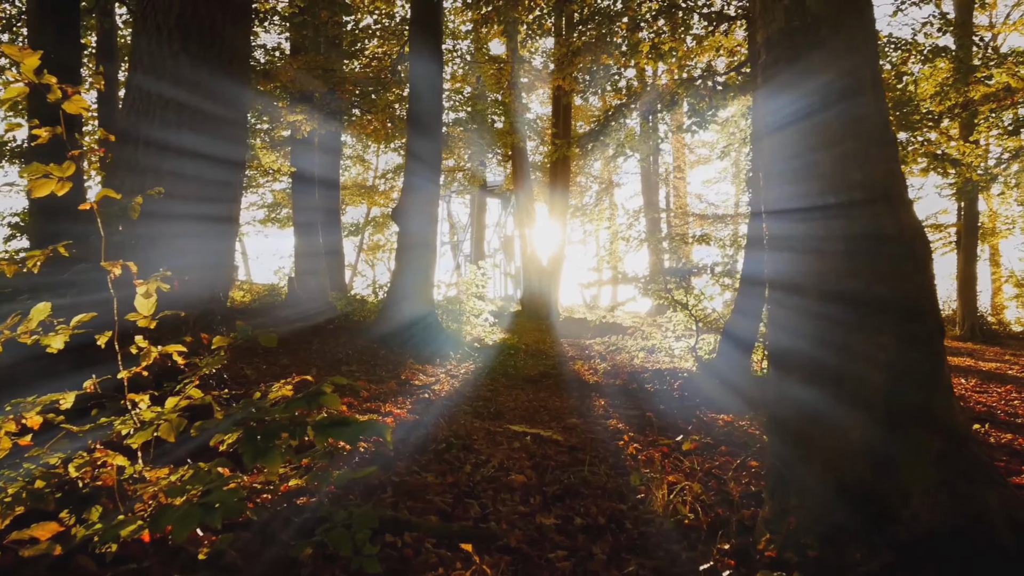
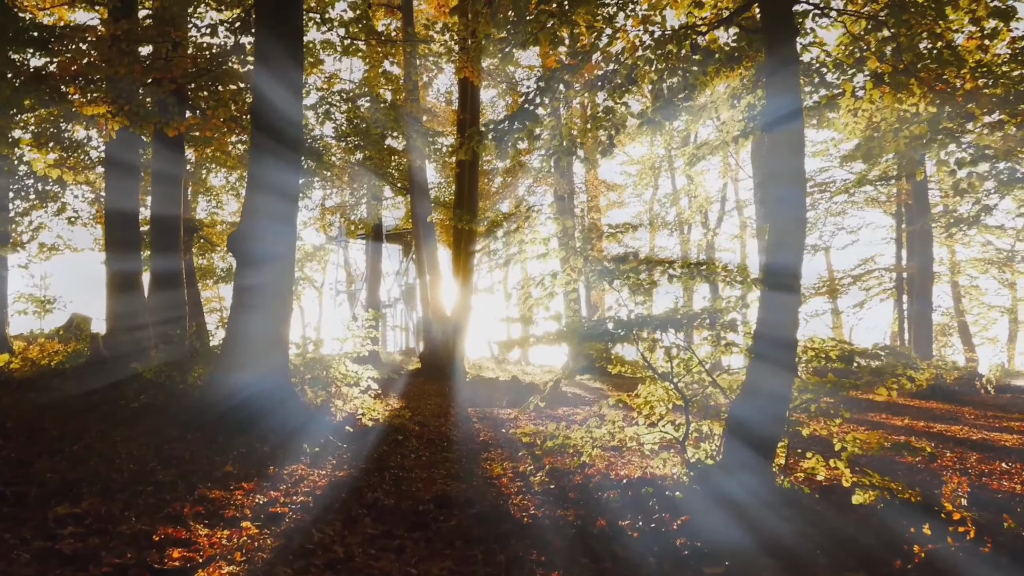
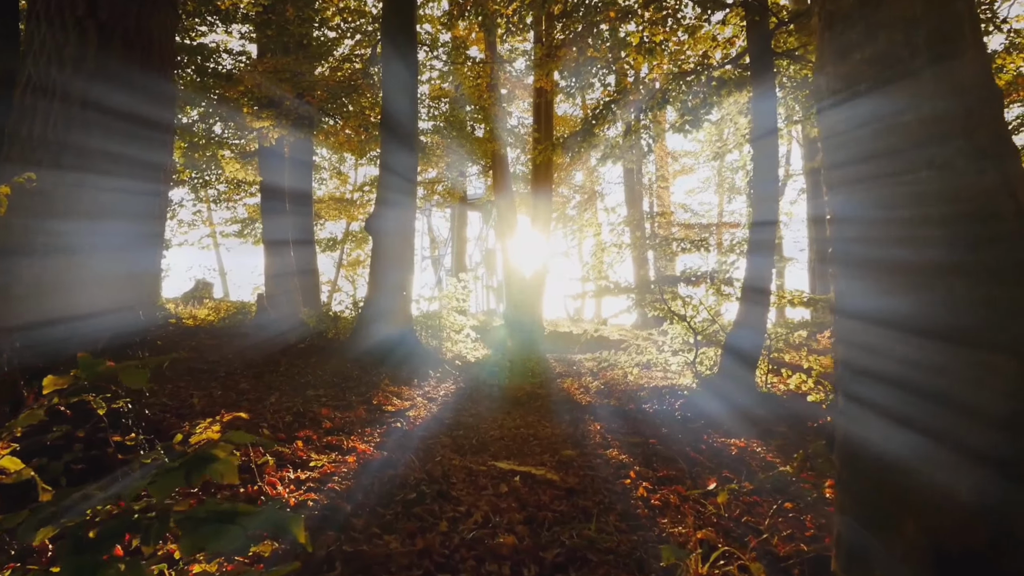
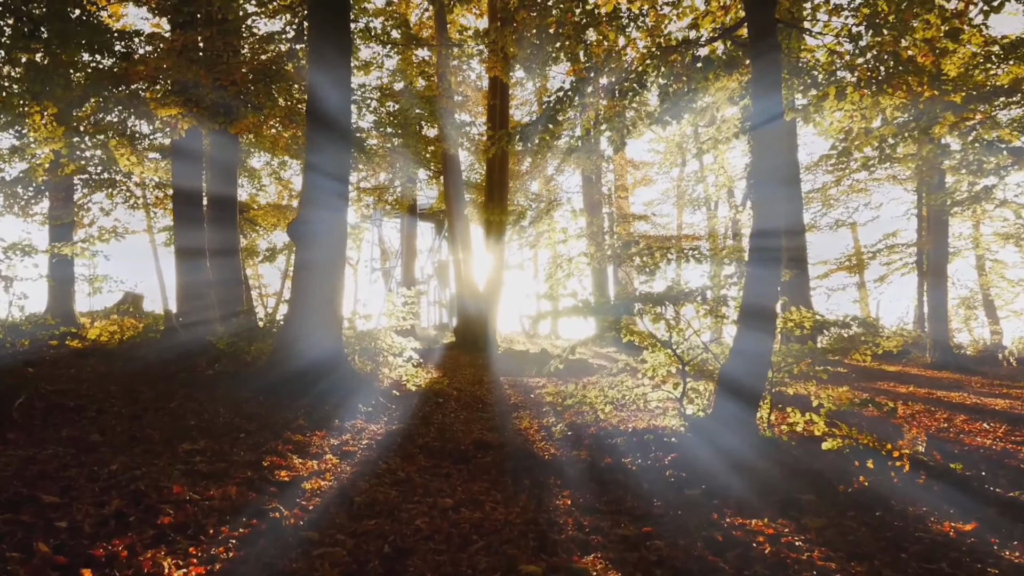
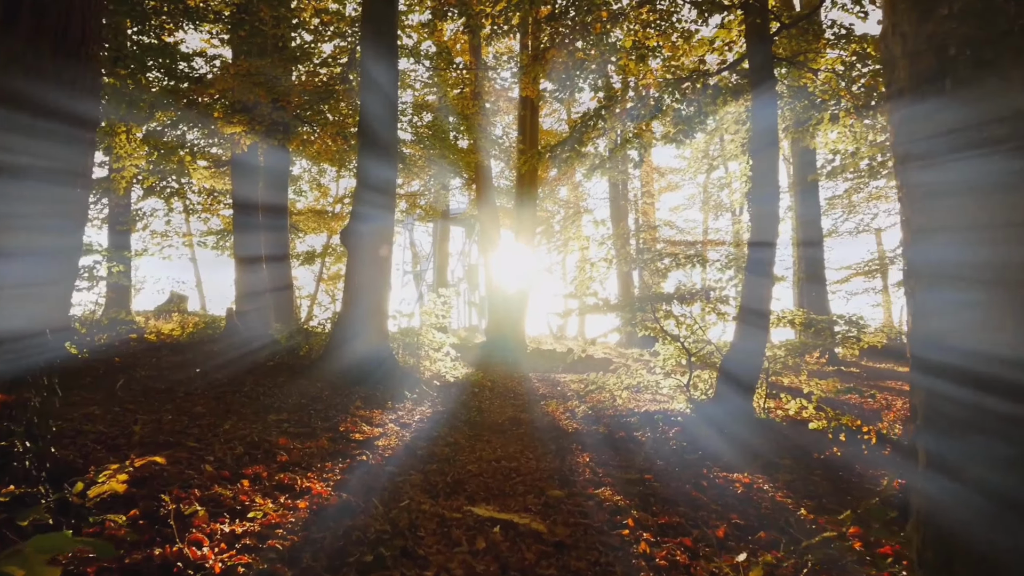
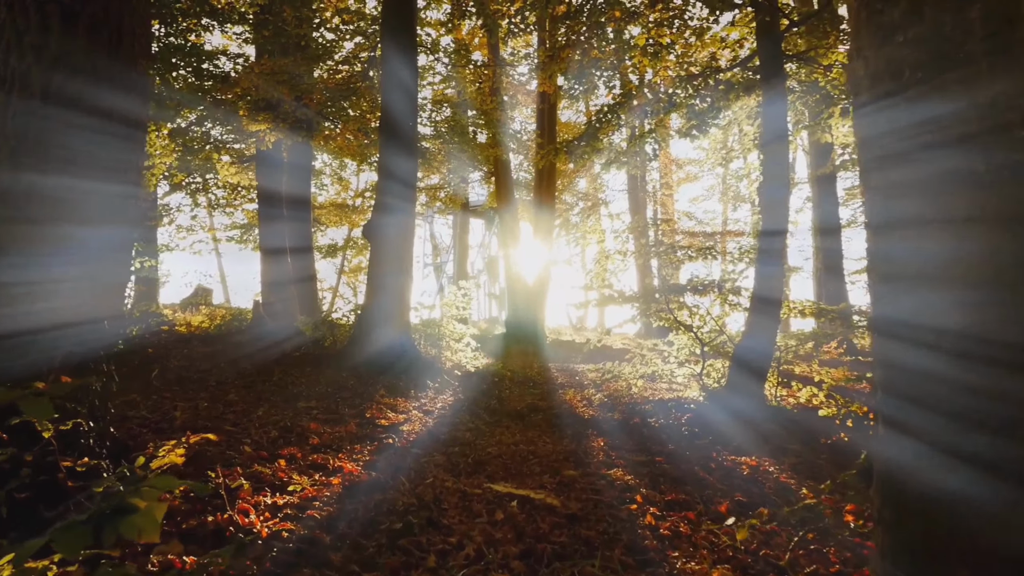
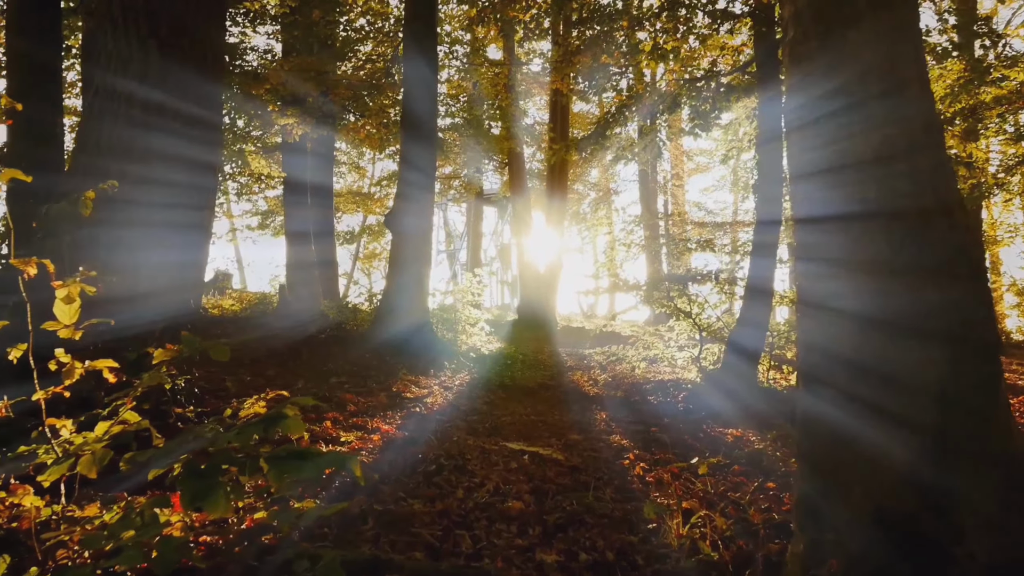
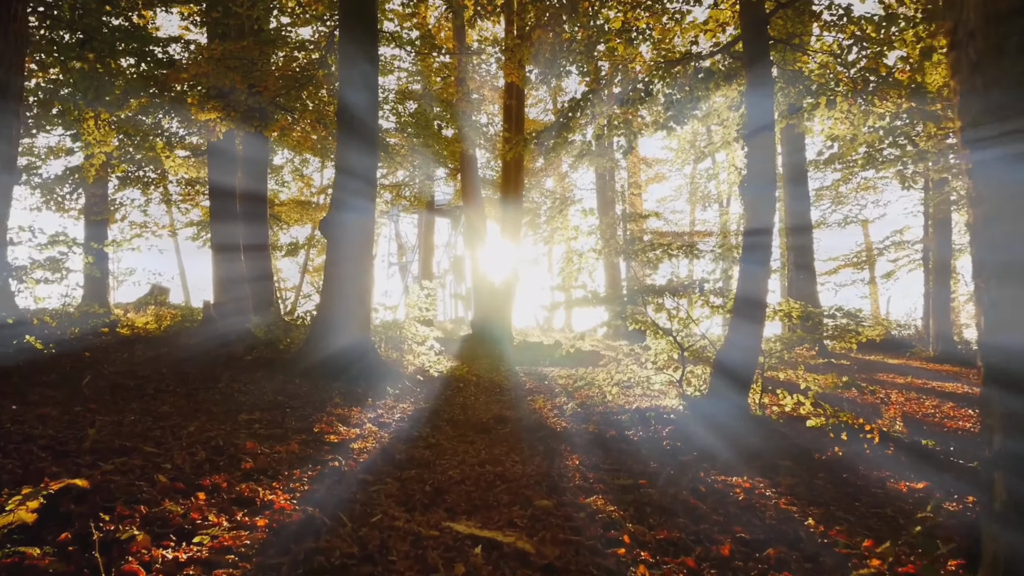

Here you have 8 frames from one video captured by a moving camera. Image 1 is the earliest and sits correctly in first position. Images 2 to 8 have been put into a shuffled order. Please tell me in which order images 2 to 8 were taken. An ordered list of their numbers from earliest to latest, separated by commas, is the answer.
7, 3, 6, 5, 8, 4, 2
